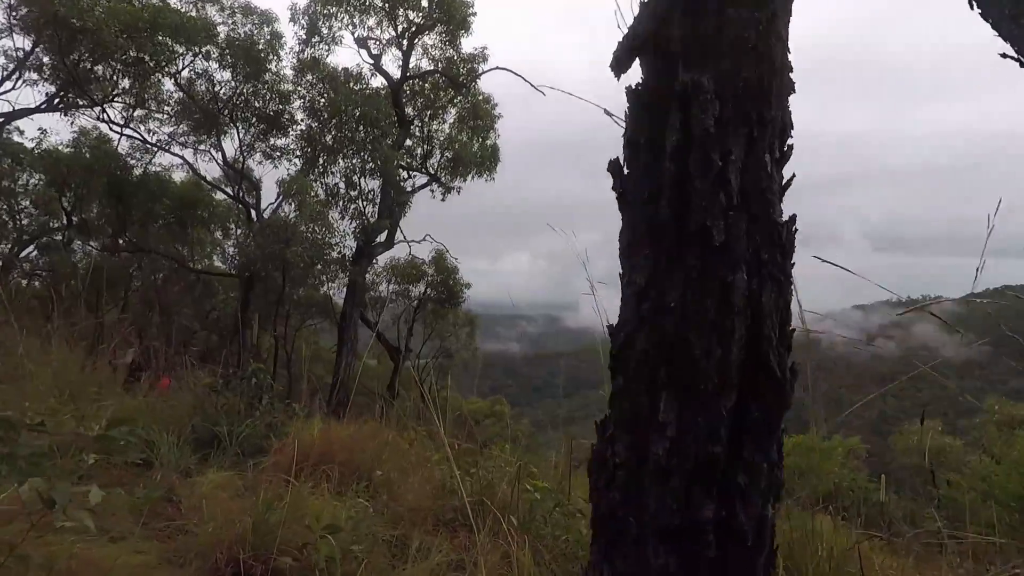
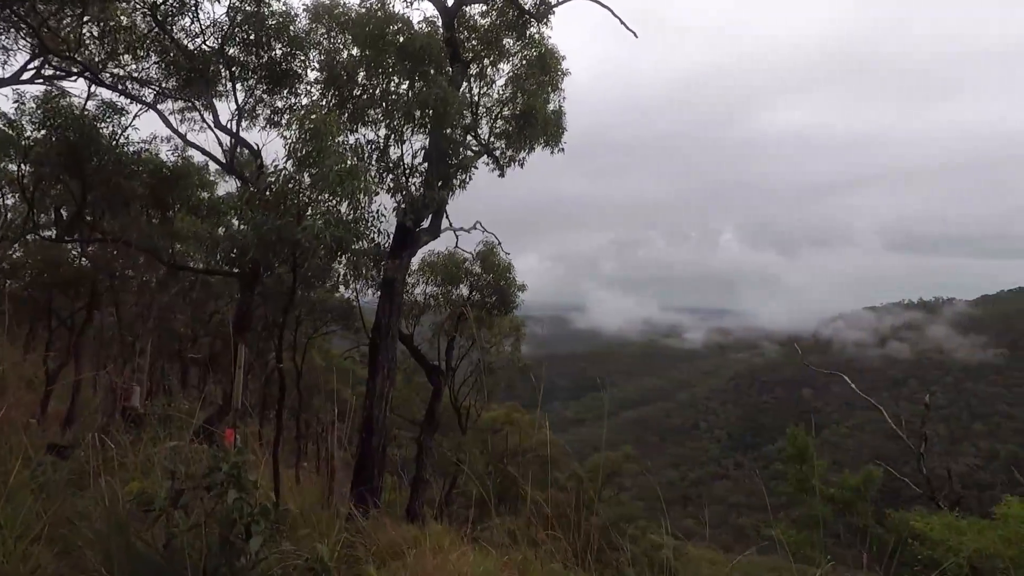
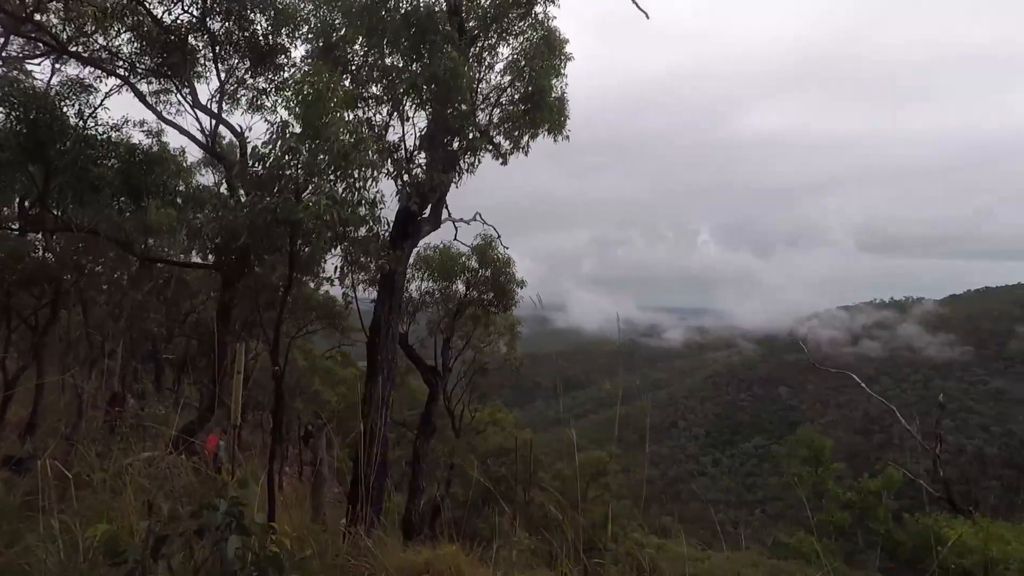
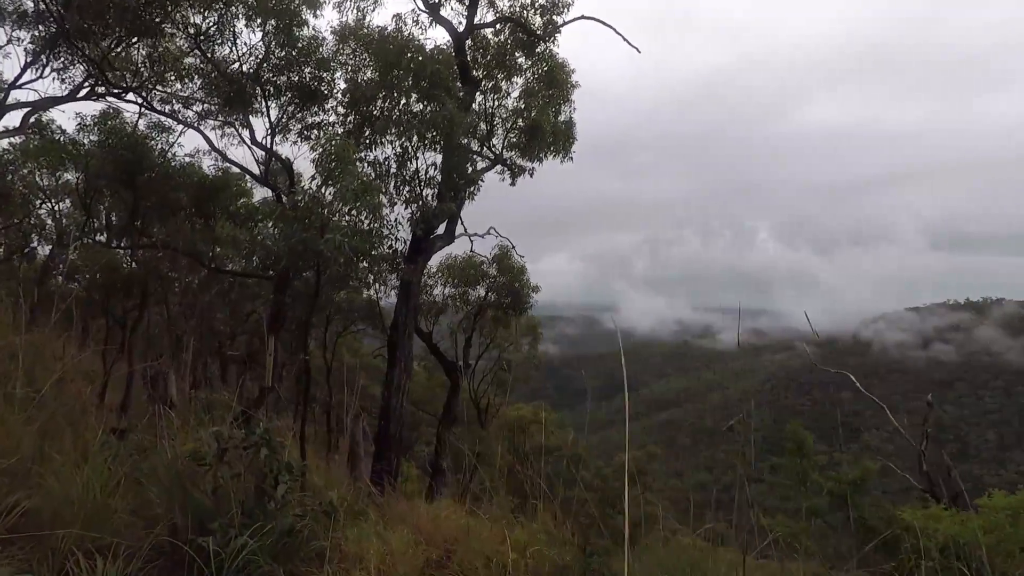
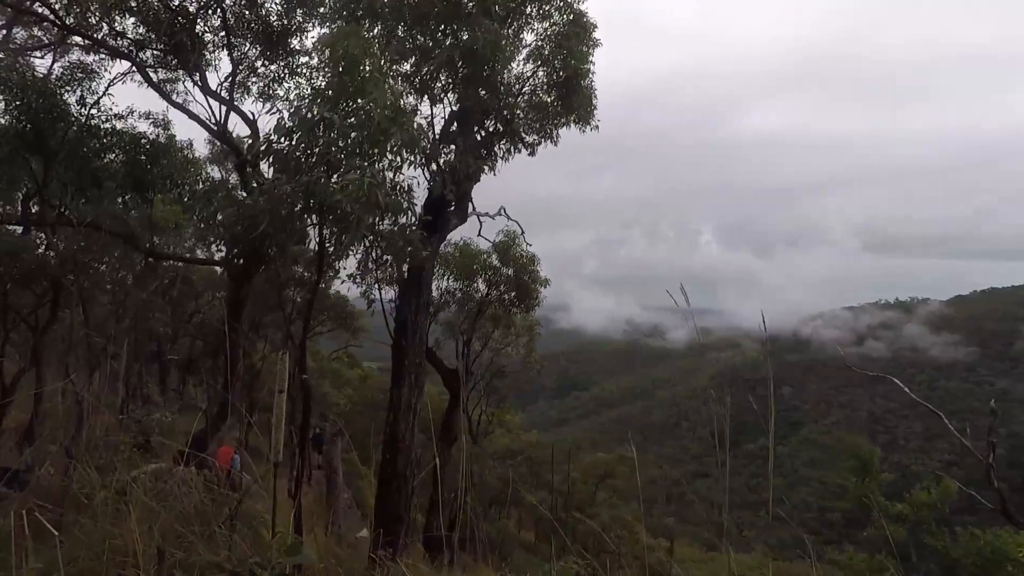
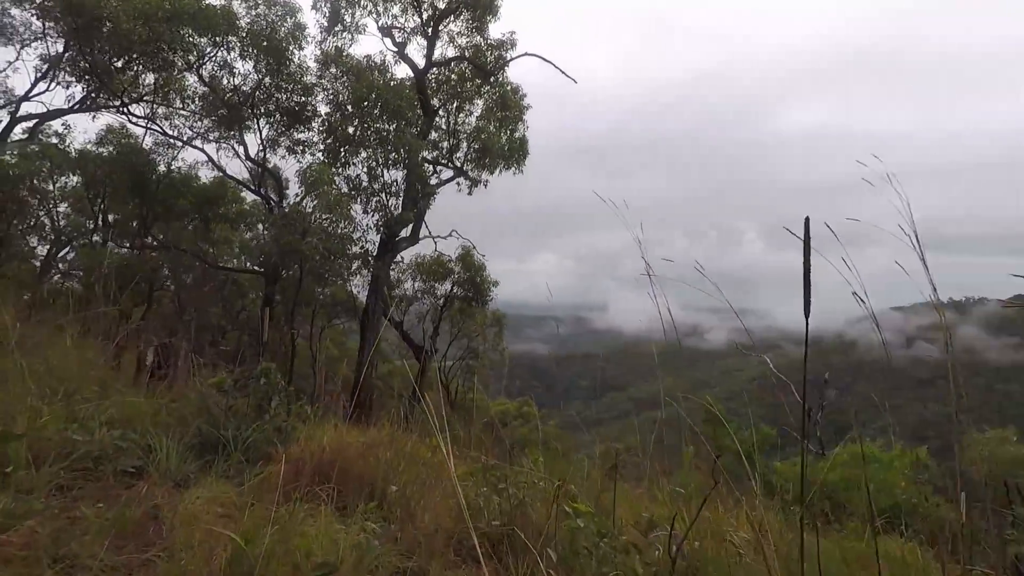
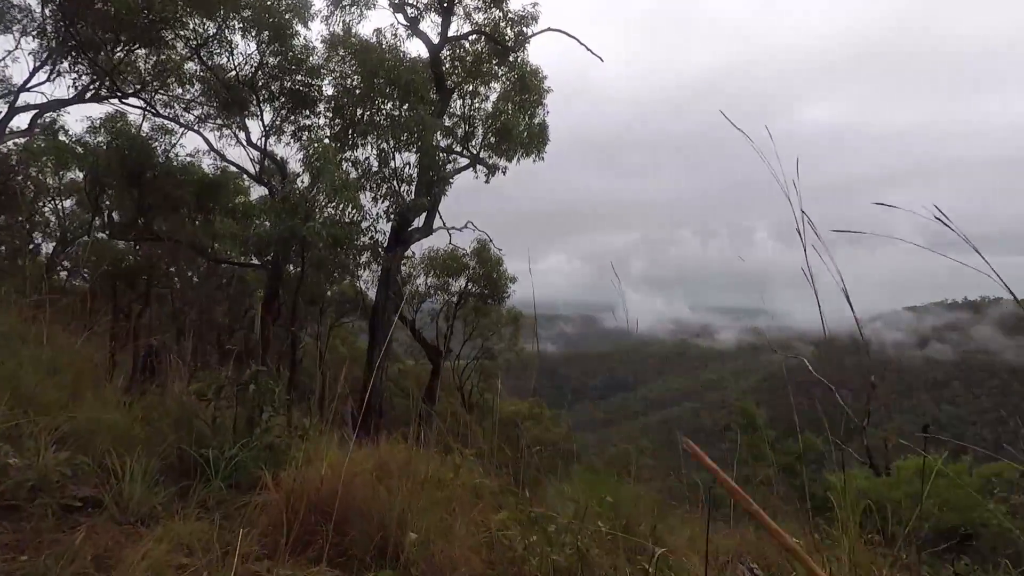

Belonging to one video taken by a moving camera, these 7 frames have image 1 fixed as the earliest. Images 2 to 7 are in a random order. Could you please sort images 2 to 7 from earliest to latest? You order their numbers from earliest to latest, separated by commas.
6, 7, 4, 2, 3, 5
